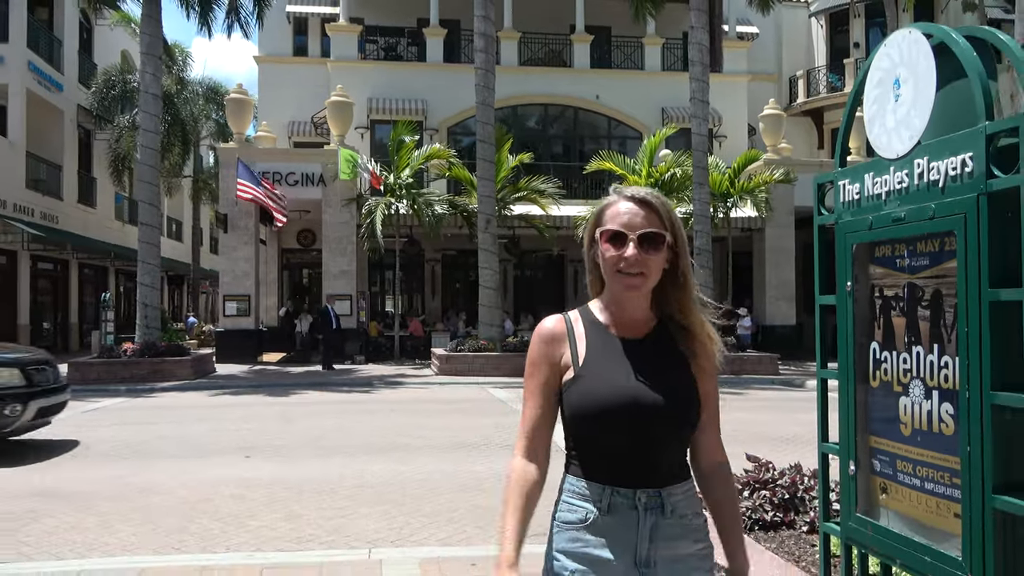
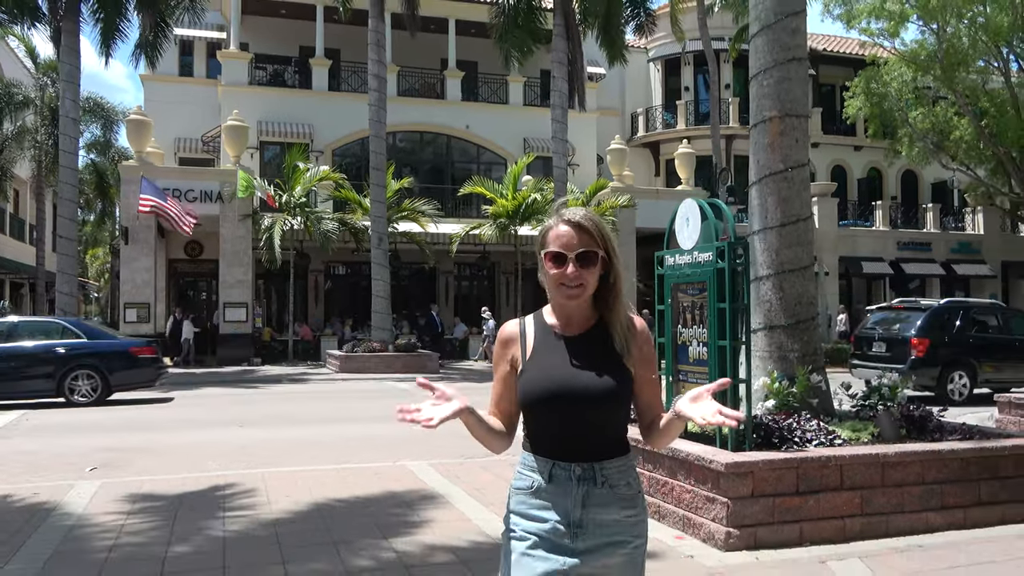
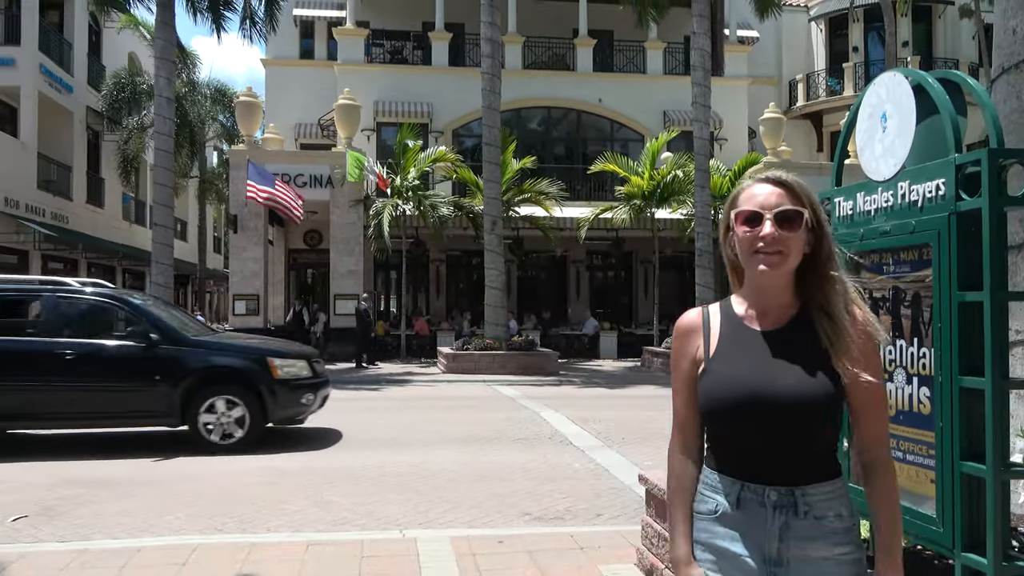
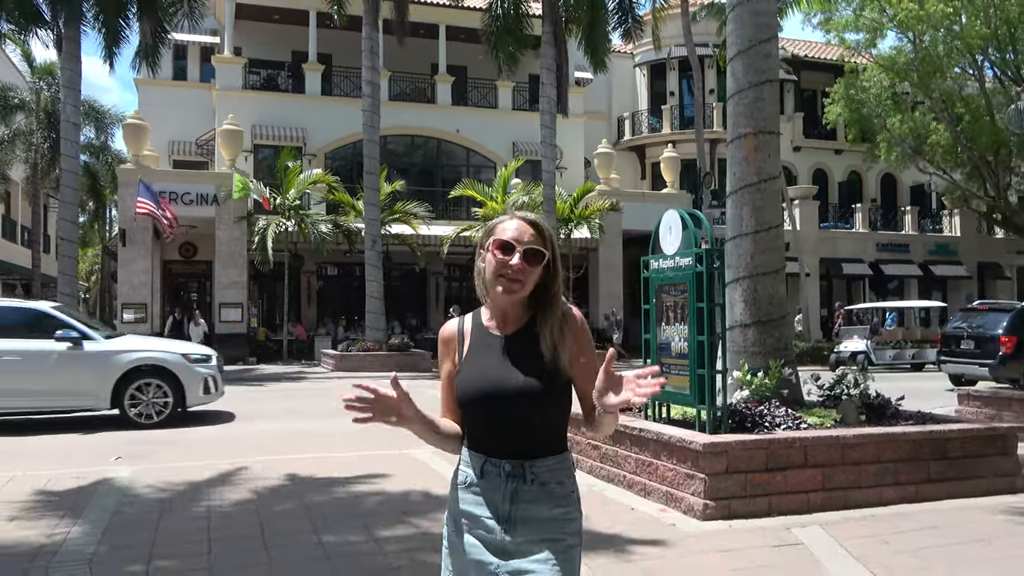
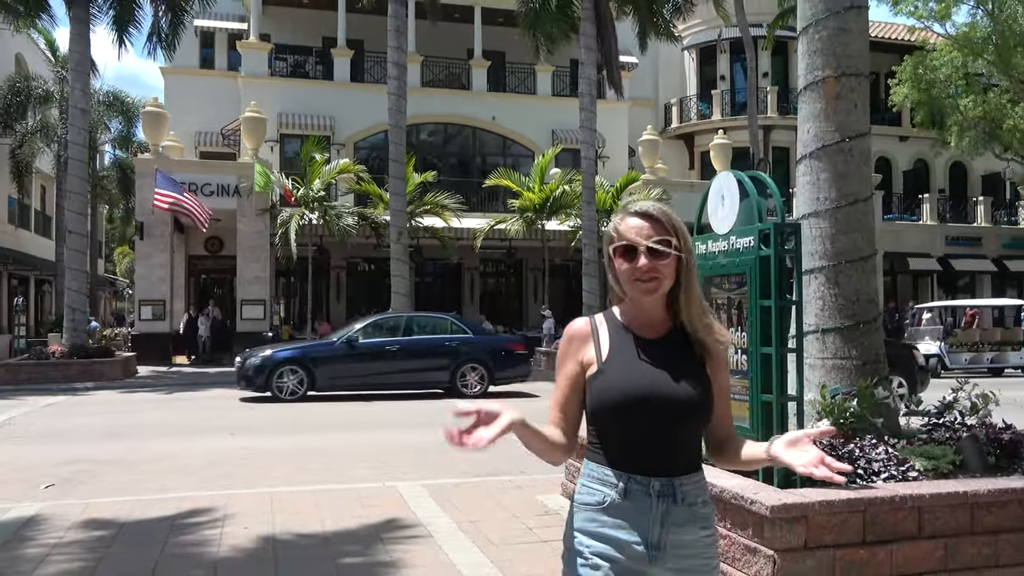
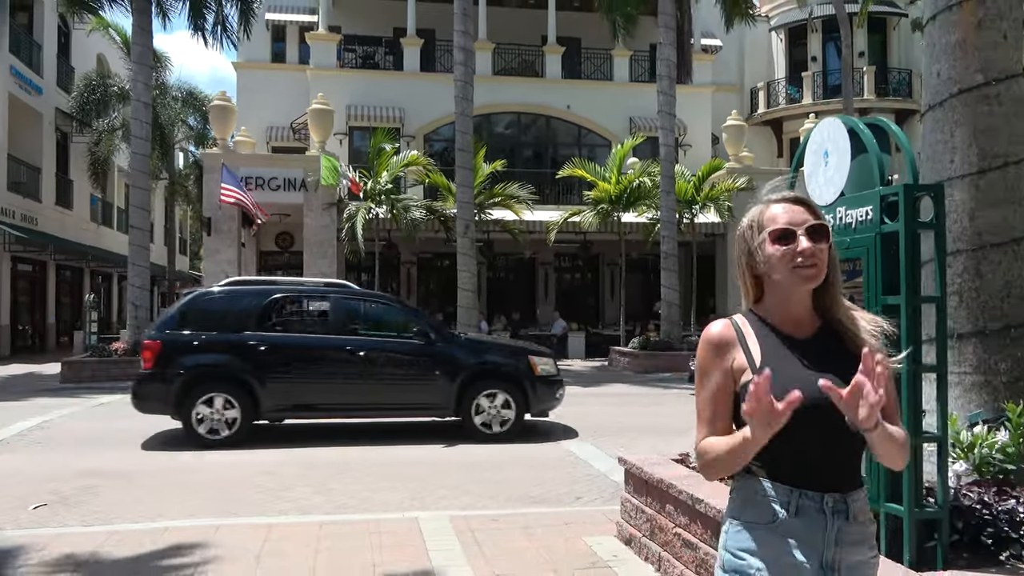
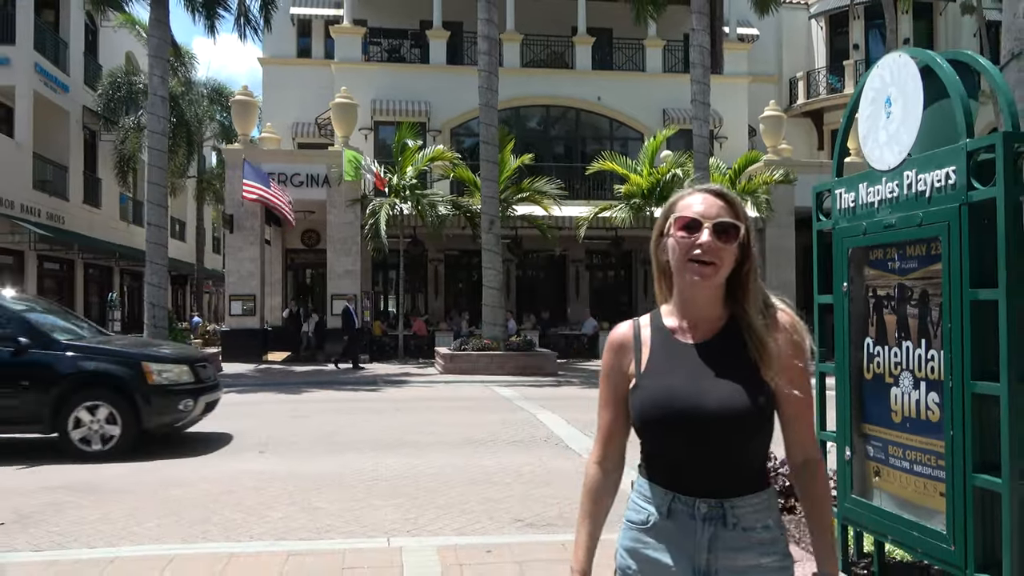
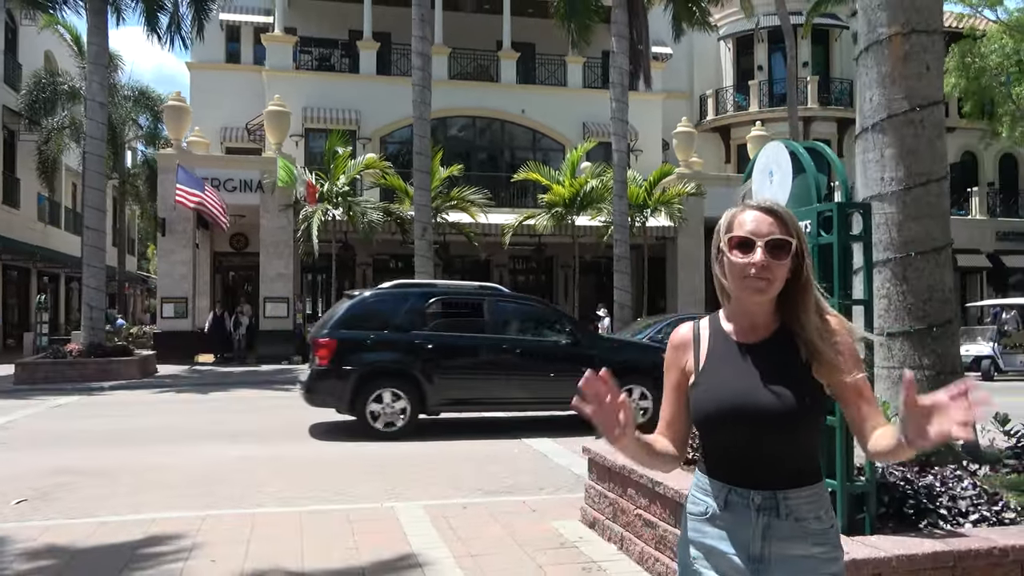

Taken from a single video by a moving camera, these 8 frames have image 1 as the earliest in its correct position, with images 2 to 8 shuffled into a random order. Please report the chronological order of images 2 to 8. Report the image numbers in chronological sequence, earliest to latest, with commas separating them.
7, 3, 6, 8, 5, 2, 4
